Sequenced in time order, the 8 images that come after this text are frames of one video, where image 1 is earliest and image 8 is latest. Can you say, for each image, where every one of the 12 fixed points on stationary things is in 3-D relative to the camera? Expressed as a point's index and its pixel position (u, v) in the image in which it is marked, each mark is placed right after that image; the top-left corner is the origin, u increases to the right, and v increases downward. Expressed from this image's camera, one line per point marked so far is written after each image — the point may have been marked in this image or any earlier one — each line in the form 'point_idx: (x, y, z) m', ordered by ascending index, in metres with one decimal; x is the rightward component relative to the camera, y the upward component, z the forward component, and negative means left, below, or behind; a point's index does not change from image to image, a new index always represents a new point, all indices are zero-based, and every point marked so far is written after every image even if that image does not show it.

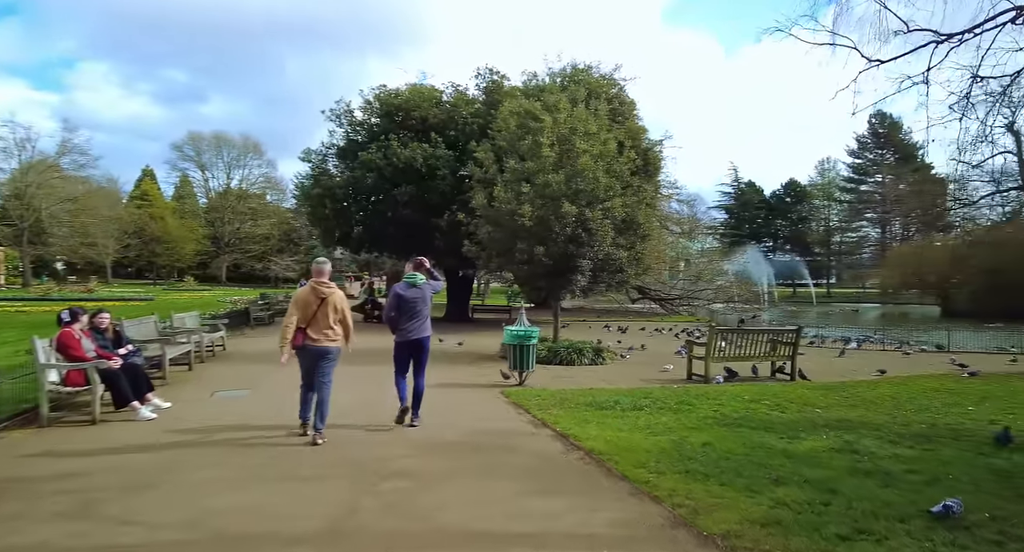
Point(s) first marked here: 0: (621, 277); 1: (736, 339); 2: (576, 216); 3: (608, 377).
0: (+2.7, 0.0, +15.3) m
1: (+4.5, -1.3, +12.3) m
2: (+1.5, +1.4, +14.4) m
3: (+2.0, -2.1, +12.6) m
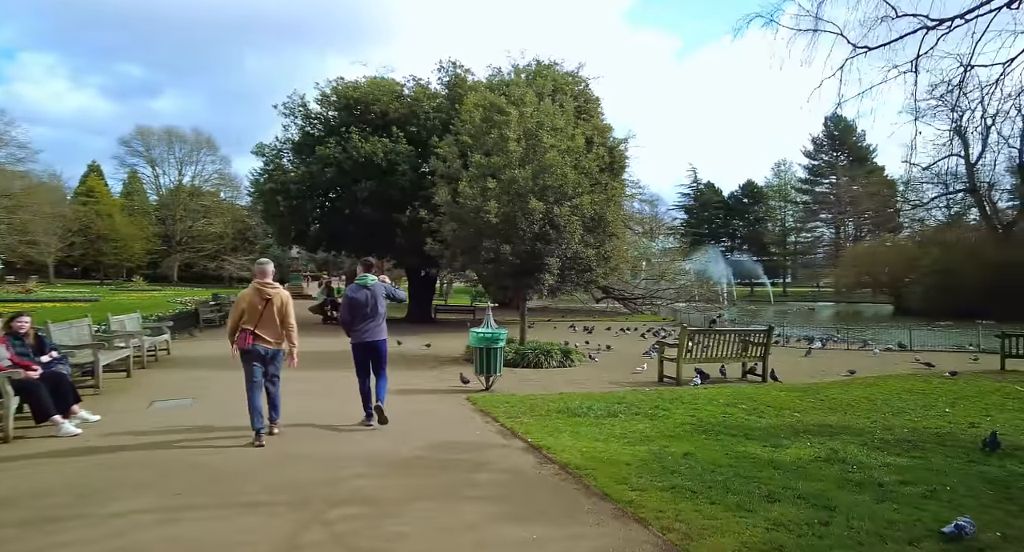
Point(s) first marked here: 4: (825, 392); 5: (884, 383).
0: (+1.9, 0.0, +14.8) m
1: (+3.9, -1.2, +12.0) m
2: (+0.7, +1.4, +13.9) m
3: (+1.3, -2.1, +12.1) m
4: (+5.4, -2.0, +10.6) m
5: (+6.9, -2.0, +11.3) m
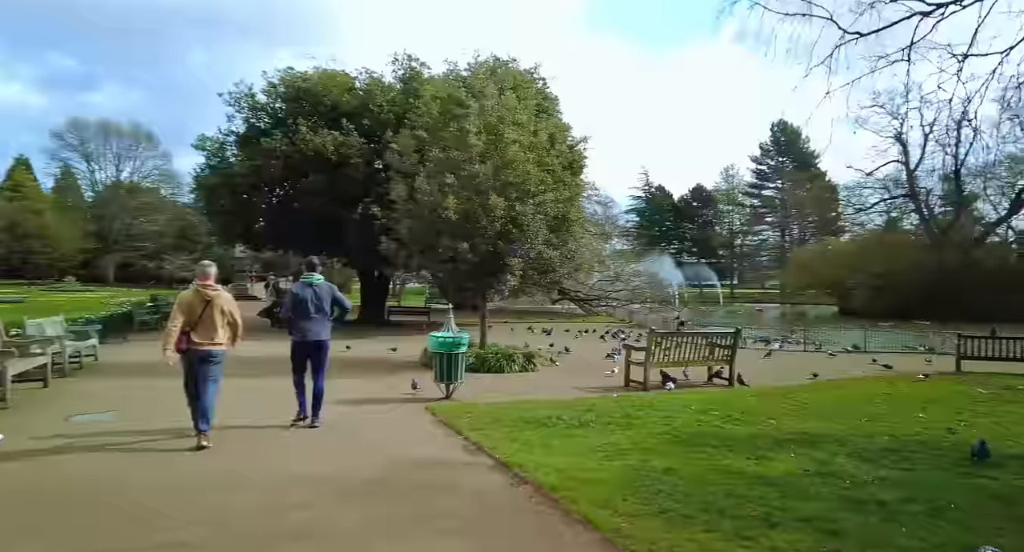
0: (+0.9, 0.0, +14.3) m
1: (+3.1, -1.3, +11.6) m
2: (-0.1, +1.4, +13.2) m
3: (+0.6, -2.1, +11.5) m
4: (+4.8, -2.0, +10.3) m
5: (+6.2, -2.0, +11.2) m
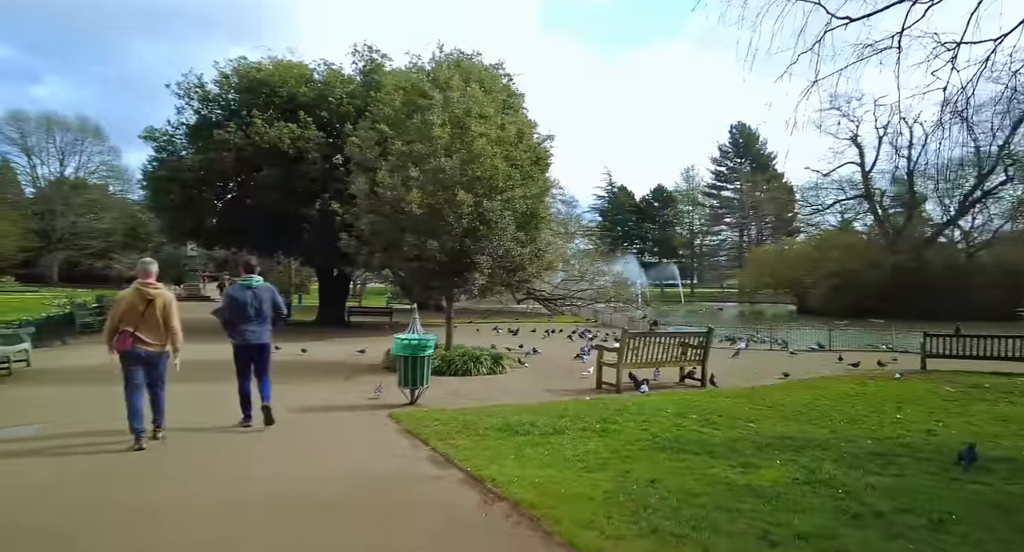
0: (+0.2, 0.0, +13.9) m
1: (+2.5, -1.2, +11.3) m
2: (-0.8, +1.4, +12.7) m
3: (0.0, -2.1, +11.1) m
4: (+4.2, -2.0, +10.1) m
5: (+5.6, -2.0, +11.1) m
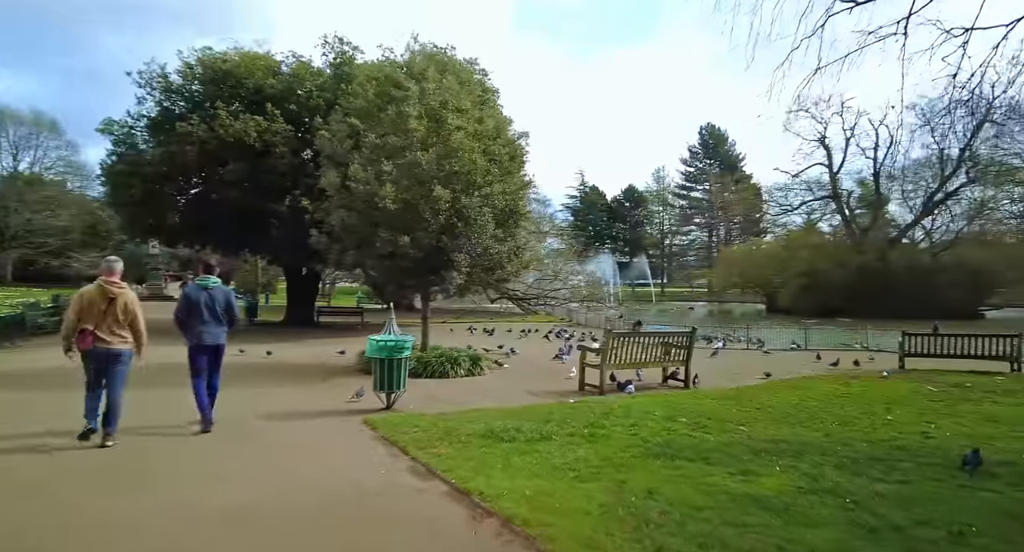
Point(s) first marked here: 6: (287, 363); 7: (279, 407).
0: (-0.3, 0.0, +13.5) m
1: (+2.2, -1.2, +11.0) m
2: (-1.3, +1.5, +12.3) m
3: (-0.4, -2.0, +10.7) m
4: (+3.9, -2.0, +9.9) m
5: (+5.3, -2.0, +10.9) m
6: (-5.6, -2.2, +15.3) m
7: (-3.7, -2.1, +9.7) m
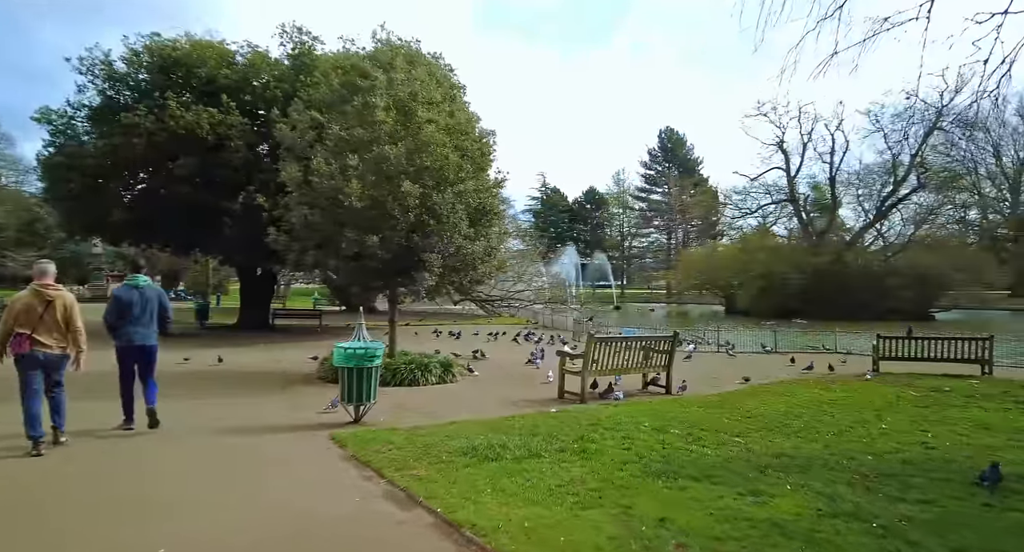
0: (-0.9, 0.0, +12.8) m
1: (+1.7, -1.3, +10.5) m
2: (-1.7, +1.4, +11.6) m
3: (-0.8, -2.1, +10.0) m
4: (+3.6, -2.0, +9.5) m
5: (+4.8, -2.0, +10.7) m
6: (-6.3, -2.2, +14.3) m
7: (-4.0, -2.1, +8.8) m
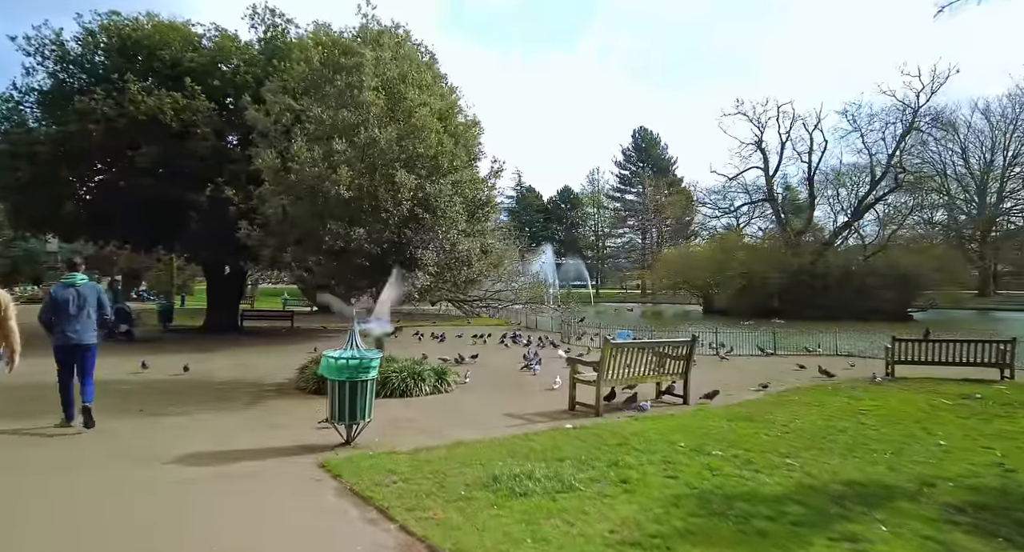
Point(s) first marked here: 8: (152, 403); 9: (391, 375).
0: (-0.9, 0.0, +11.7) m
1: (+1.8, -1.2, +9.6) m
2: (-1.7, +1.5, +10.5) m
3: (-0.7, -2.0, +9.0) m
4: (+3.7, -2.0, +8.7) m
5: (+4.9, -2.0, +9.9) m
6: (-6.4, -2.2, +13.0) m
7: (-3.9, -2.1, +7.6) m
8: (-5.9, -2.1, +10.2) m
9: (-2.1, -1.7, +10.3) m
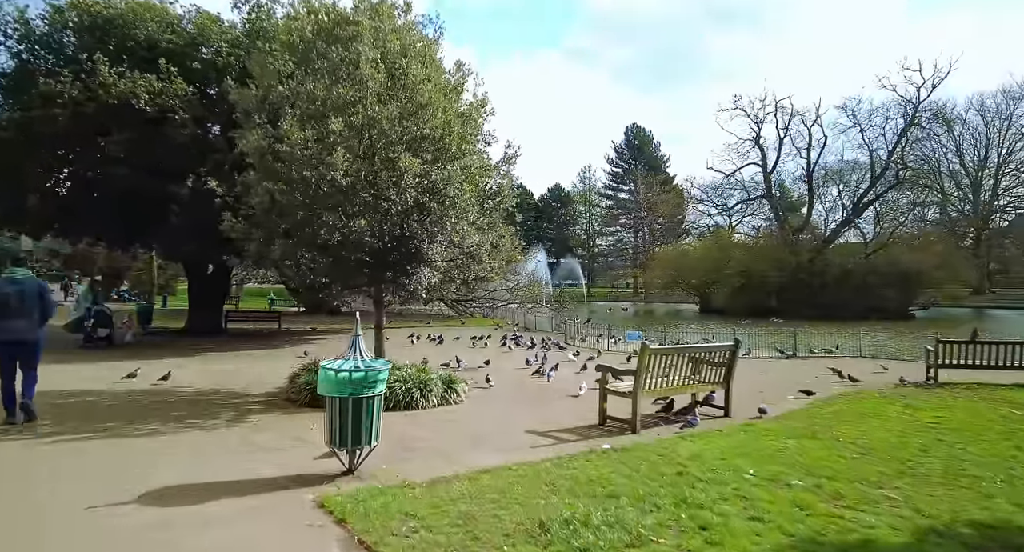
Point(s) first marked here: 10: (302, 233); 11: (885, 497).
0: (-0.7, +0.1, +10.6) m
1: (+2.1, -1.2, +8.5) m
2: (-1.4, +1.5, +9.3) m
3: (-0.4, -2.0, +7.8) m
4: (+4.0, -1.9, +7.6) m
5: (+5.2, -1.9, +8.8) m
6: (-6.2, -2.1, +11.7) m
7: (-3.5, -2.0, +6.4) m
8: (-5.7, -2.1, +8.9) m
9: (-1.8, -1.6, +9.1) m
10: (-3.4, +0.7, +9.9) m
11: (+3.2, -1.9, +5.3) m
